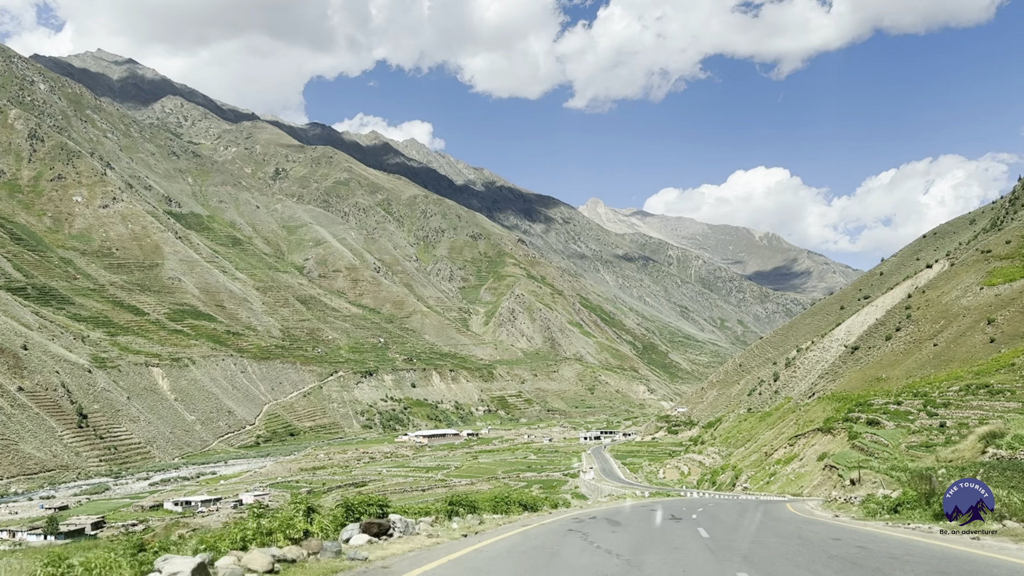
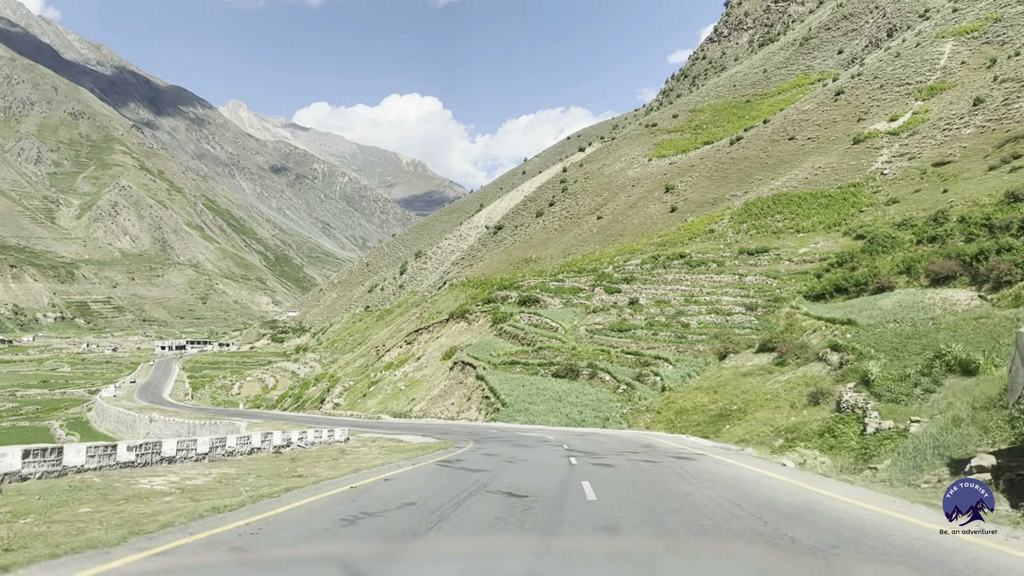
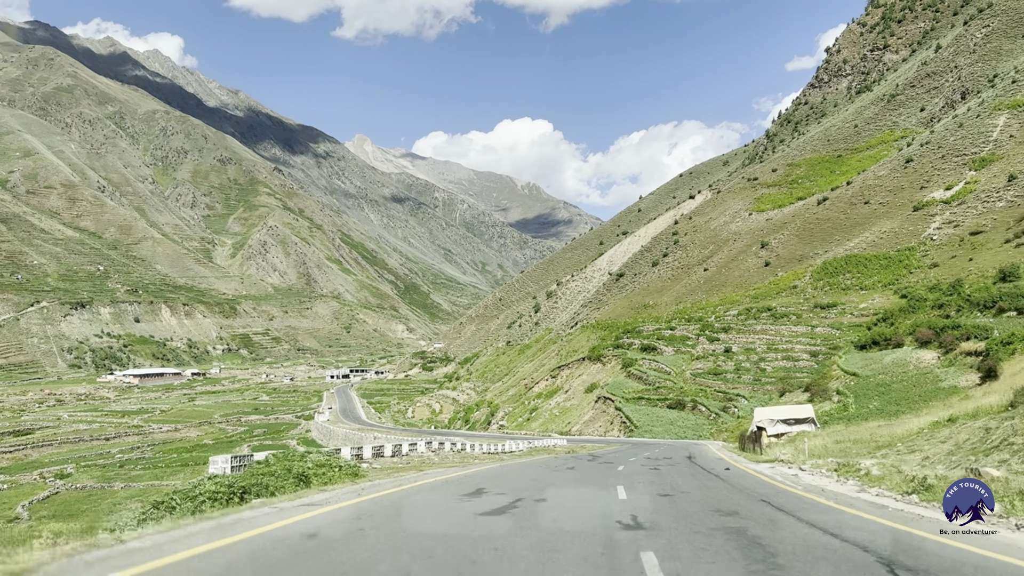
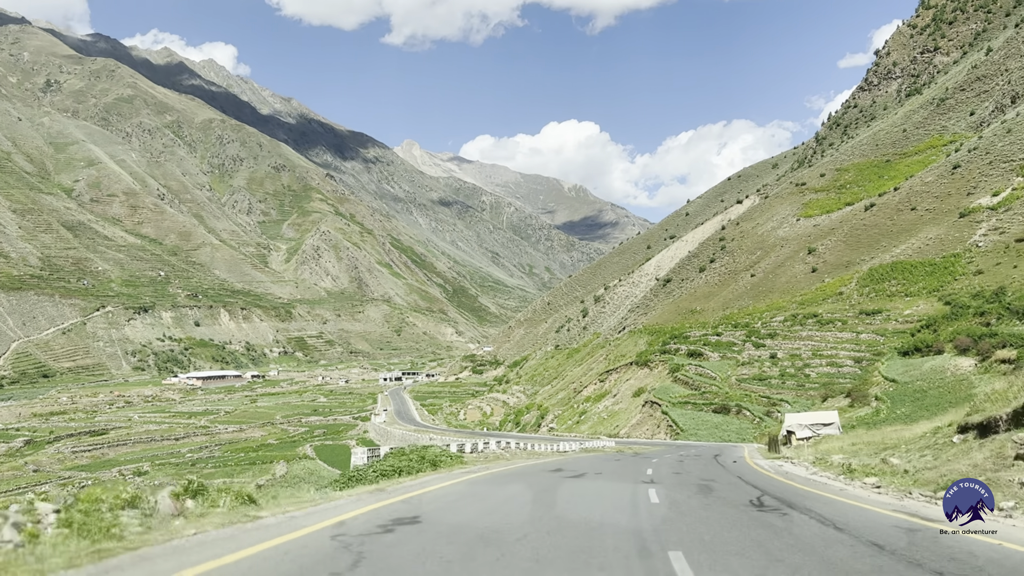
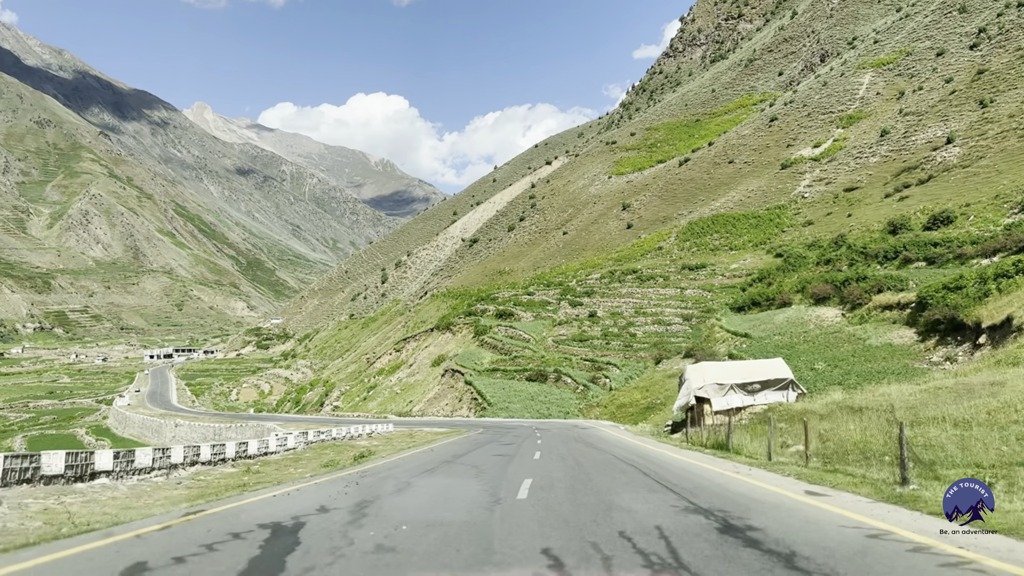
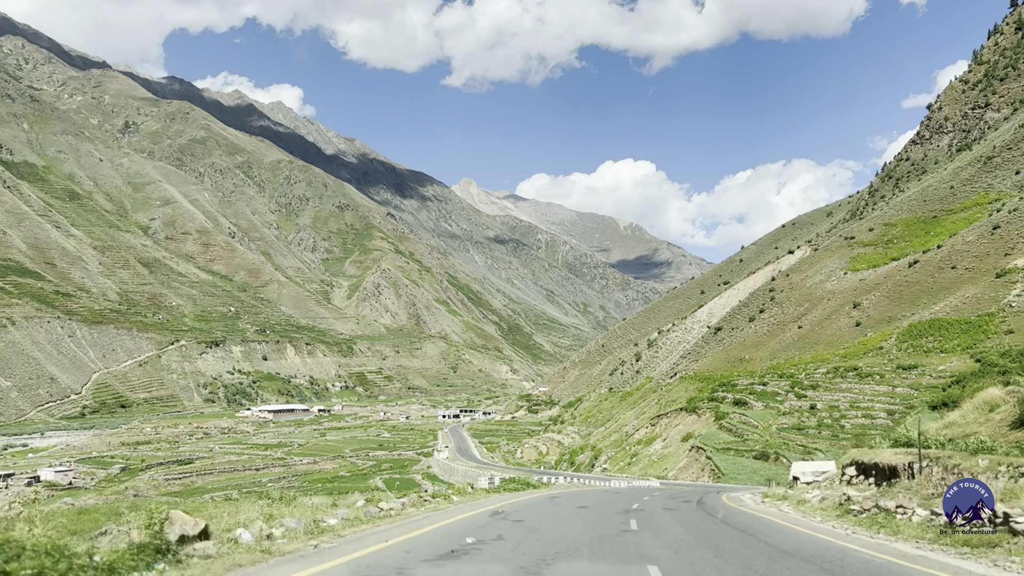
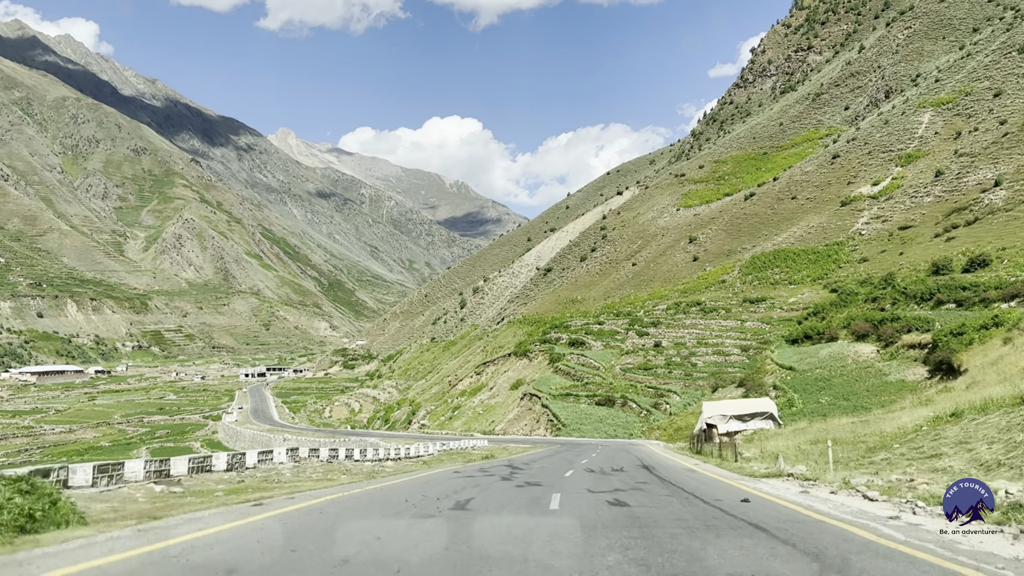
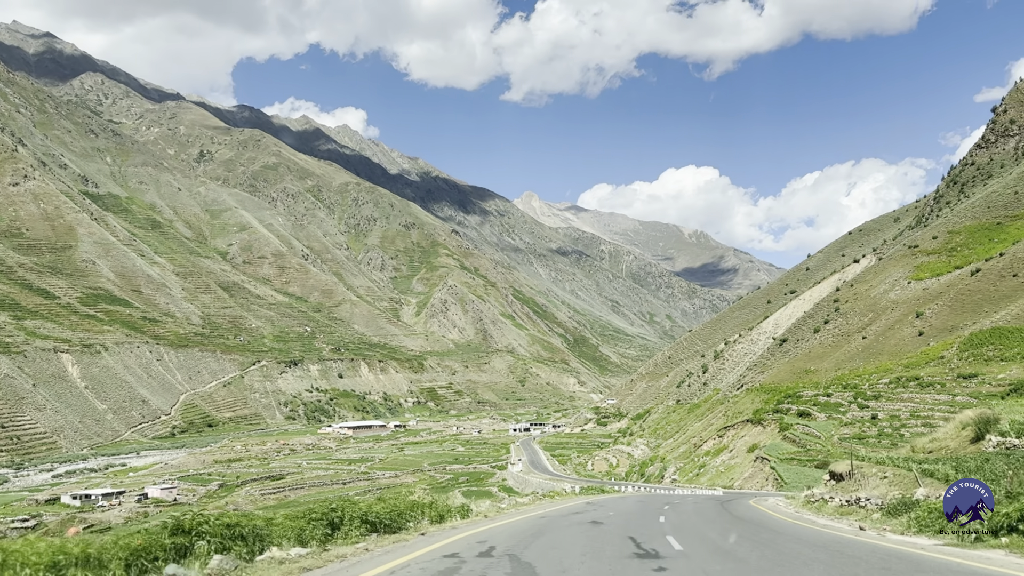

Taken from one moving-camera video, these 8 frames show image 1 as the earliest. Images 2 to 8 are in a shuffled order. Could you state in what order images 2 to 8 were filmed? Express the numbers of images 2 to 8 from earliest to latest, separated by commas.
8, 6, 4, 3, 7, 5, 2
